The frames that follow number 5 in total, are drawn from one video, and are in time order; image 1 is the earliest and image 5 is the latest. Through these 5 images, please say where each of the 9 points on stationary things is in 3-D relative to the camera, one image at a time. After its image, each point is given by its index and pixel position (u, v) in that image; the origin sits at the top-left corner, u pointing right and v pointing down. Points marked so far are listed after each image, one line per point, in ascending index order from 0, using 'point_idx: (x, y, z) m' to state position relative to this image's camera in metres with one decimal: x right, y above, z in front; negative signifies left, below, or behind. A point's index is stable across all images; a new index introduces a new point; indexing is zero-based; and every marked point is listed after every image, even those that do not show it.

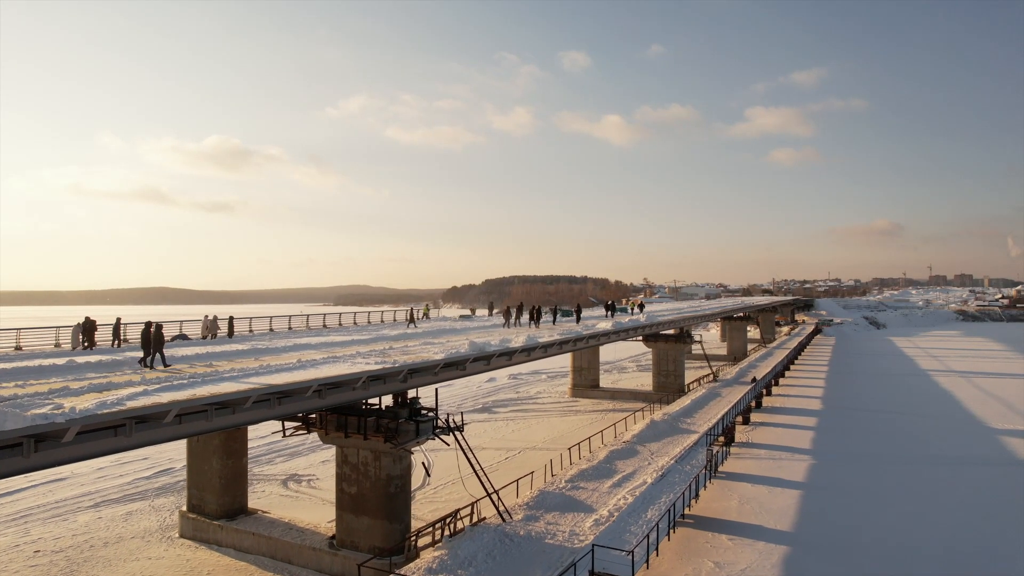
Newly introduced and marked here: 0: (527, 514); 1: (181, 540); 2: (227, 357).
0: (+0.4, -6.2, +16.3) m
1: (-10.5, -8.0, +19.0) m
2: (-9.0, -2.1, +18.6) m
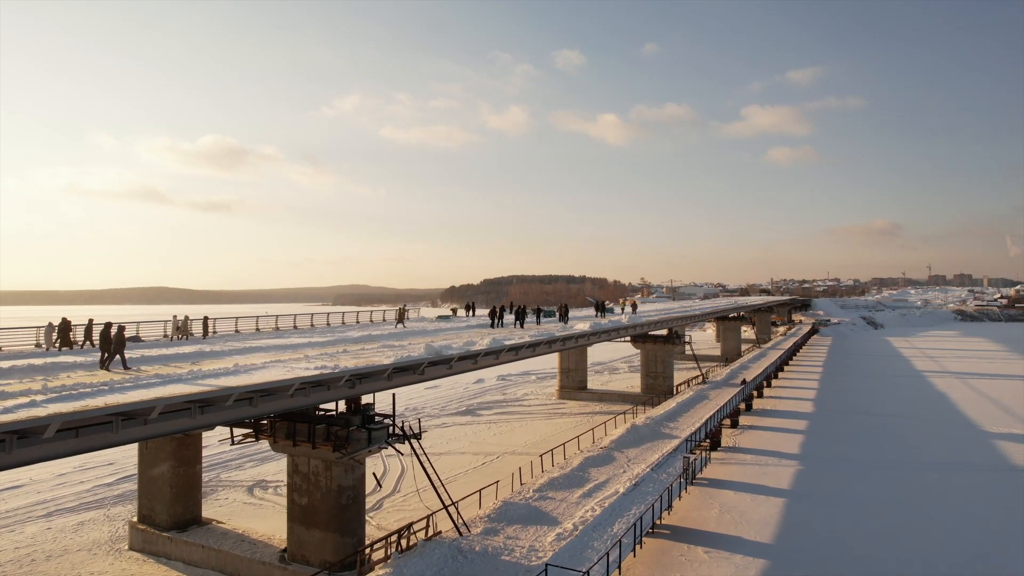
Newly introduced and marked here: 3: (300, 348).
0: (-0.7, -6.2, +15.4) m
1: (-11.6, -8.0, +18.1) m
2: (-10.0, -2.1, +17.7) m
3: (-6.8, -1.9, +19.1) m
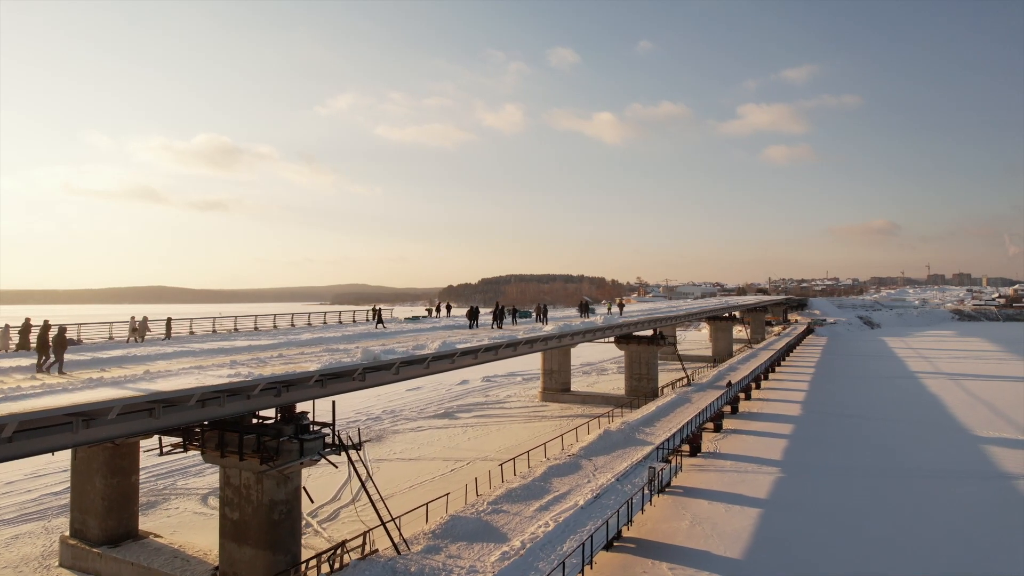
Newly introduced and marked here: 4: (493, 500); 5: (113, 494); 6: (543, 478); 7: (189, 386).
0: (-2.0, -6.2, +14.4) m
1: (-12.9, -8.0, +17.0) m
2: (-11.3, -2.1, +16.6) m
3: (-8.2, -1.9, +18.1) m
4: (-0.6, -6.2, +17.3) m
5: (-11.4, -5.9, +17.1) m
6: (+1.0, -6.2, +19.3) m
7: (-6.3, -1.9, +11.8) m
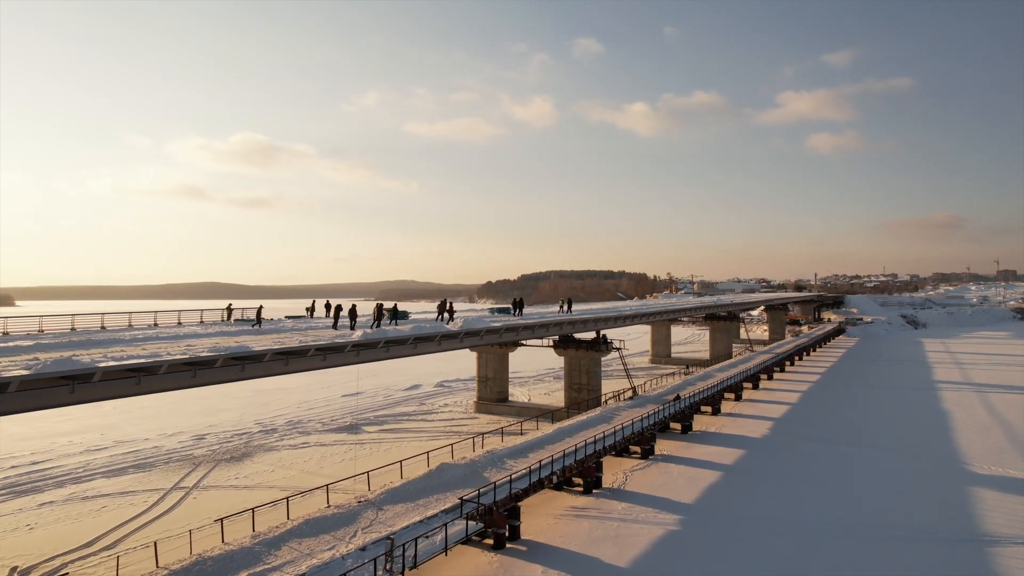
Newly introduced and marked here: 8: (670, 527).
0: (-9.0, -6.0, +9.4) m
1: (-19.7, -7.9, +13.0) m
2: (-18.1, -1.9, +12.4) m
3: (-14.9, -1.7, +13.6) m
4: (-7.3, -6.0, +12.3) m
5: (-18.2, -5.7, +12.9) m
6: (-5.6, -6.0, +14.2) m
7: (-13.5, -1.8, +7.2) m
8: (+5.3, -7.9, +19.8) m
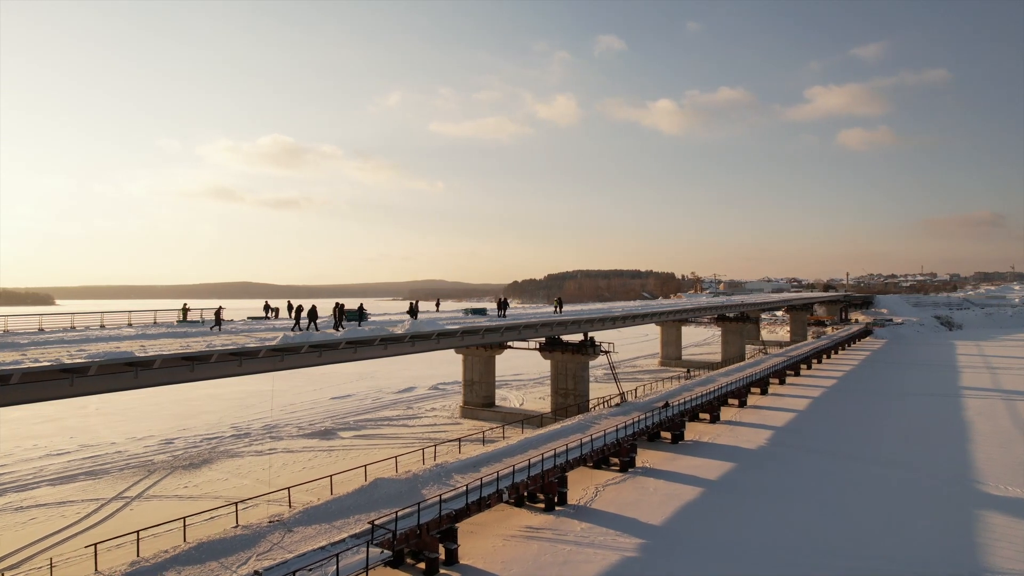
0: (-11.2, -6.0, +8.1) m
1: (-21.7, -7.8, +12.1) m
2: (-20.2, -1.9, +11.5) m
3: (-16.9, -1.7, +12.5) m
4: (-9.4, -6.0, +10.9) m
5: (-20.3, -5.7, +12.1) m
6: (-7.6, -6.0, +12.7) m
7: (-15.8, -1.8, +6.1) m
8: (+3.5, -7.9, +17.9) m
